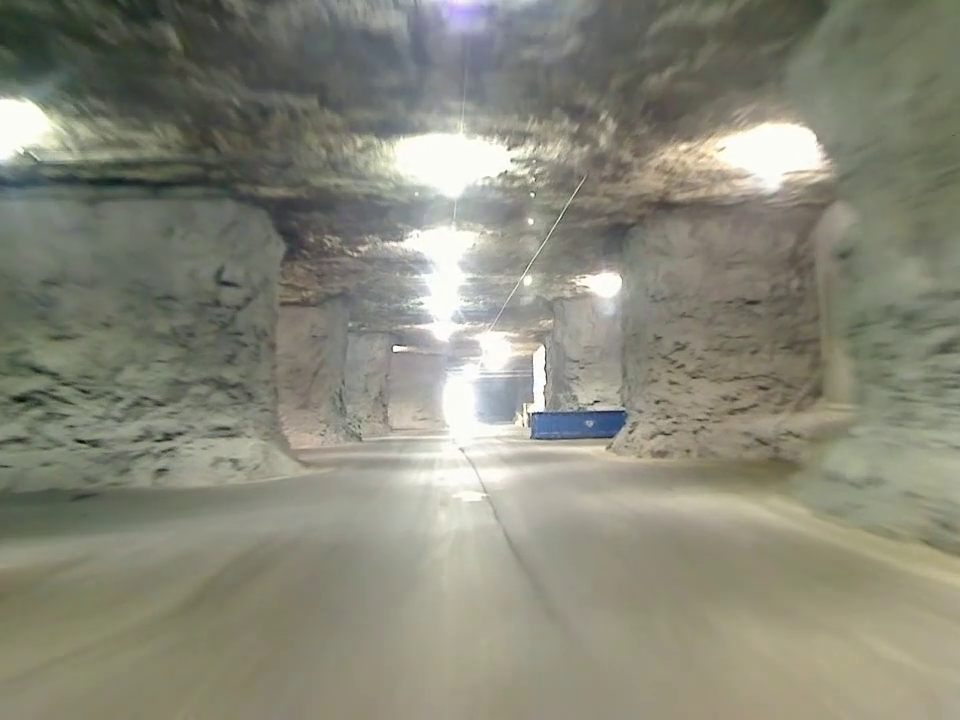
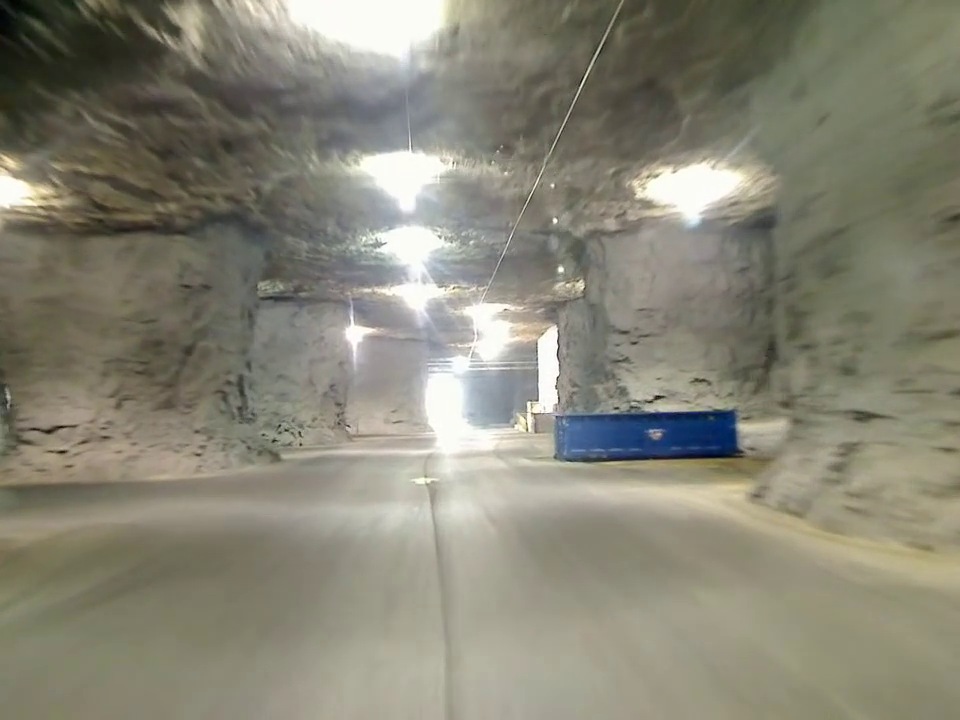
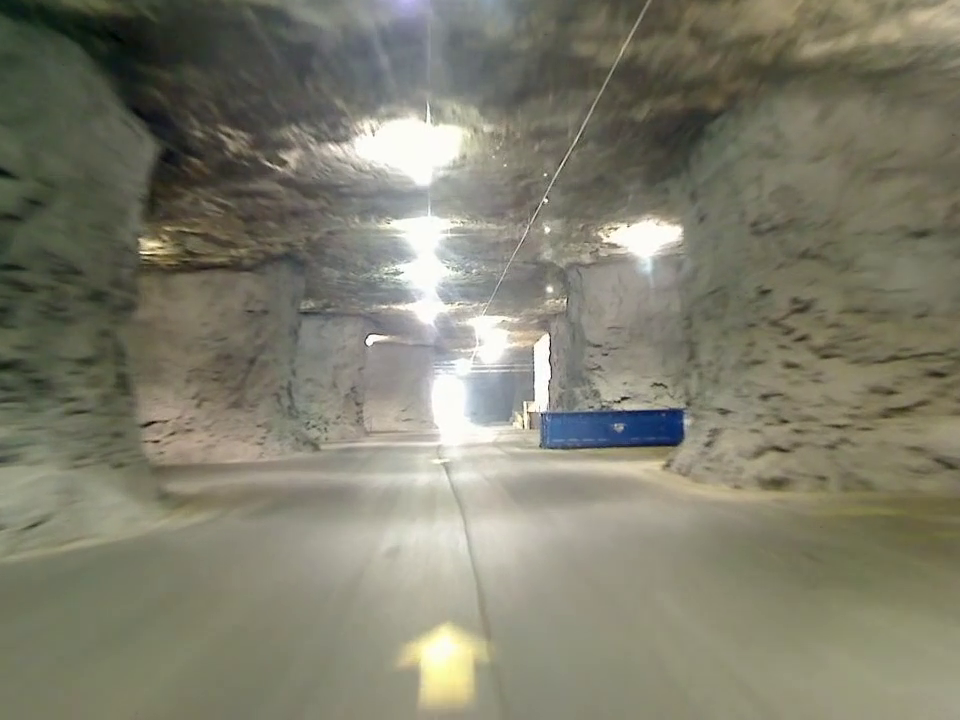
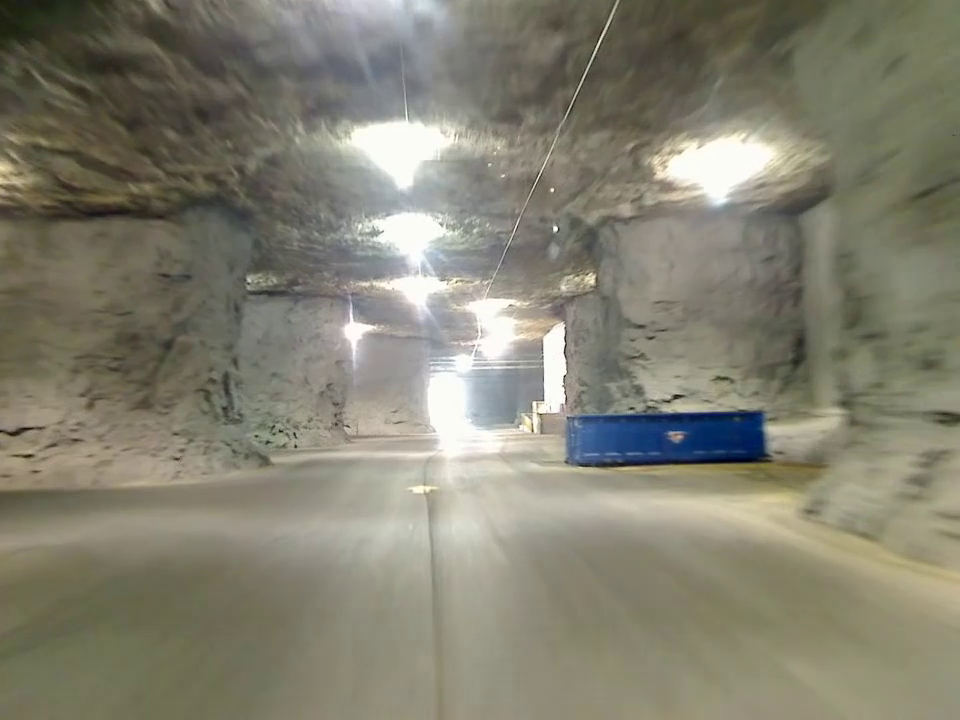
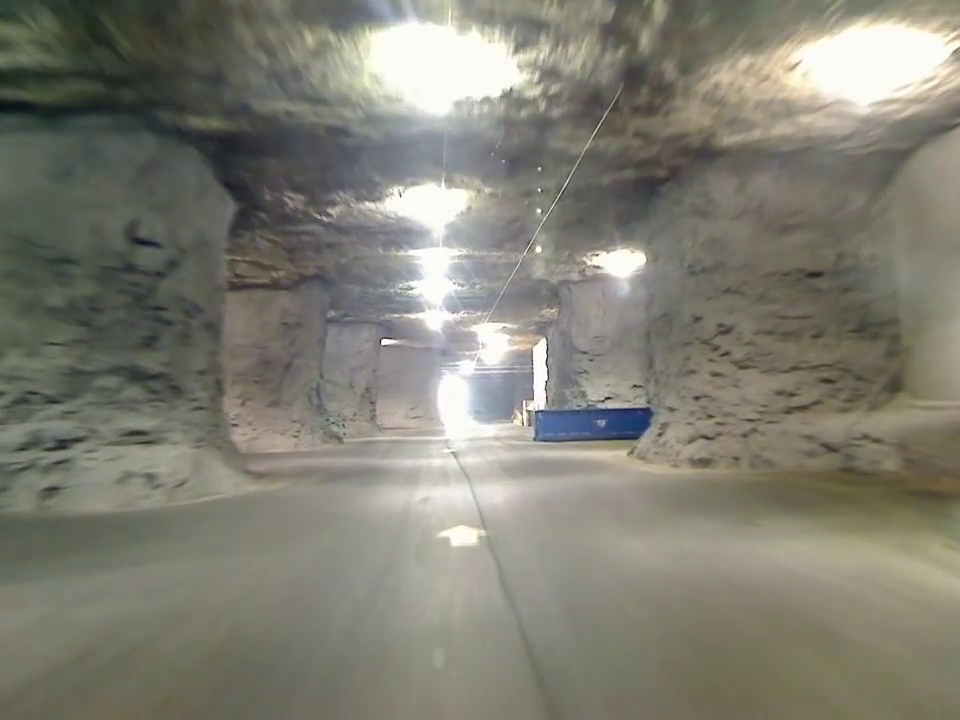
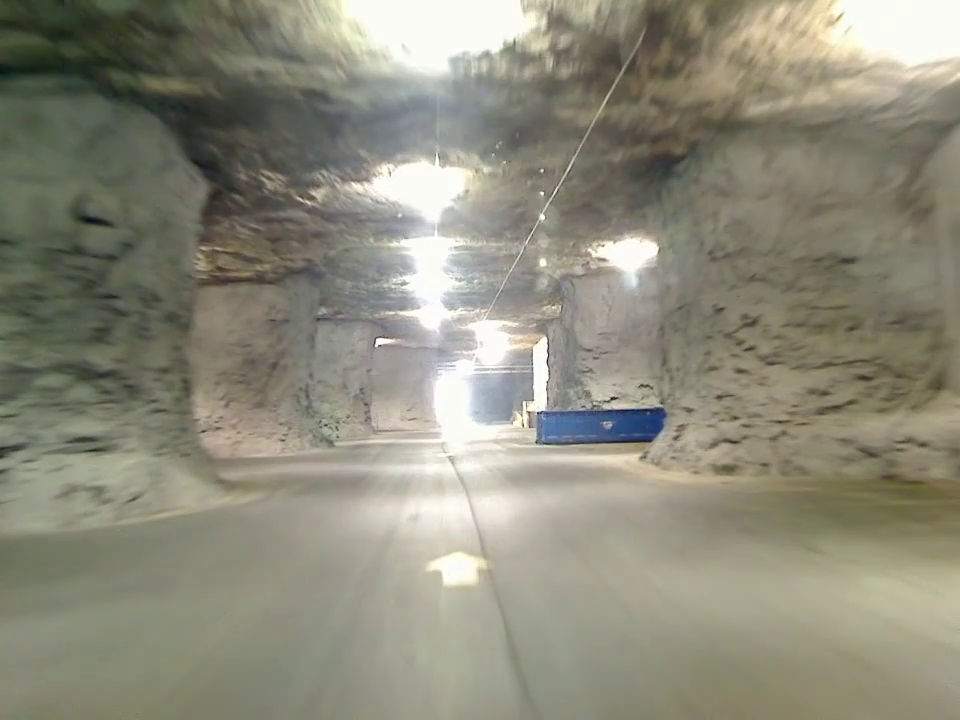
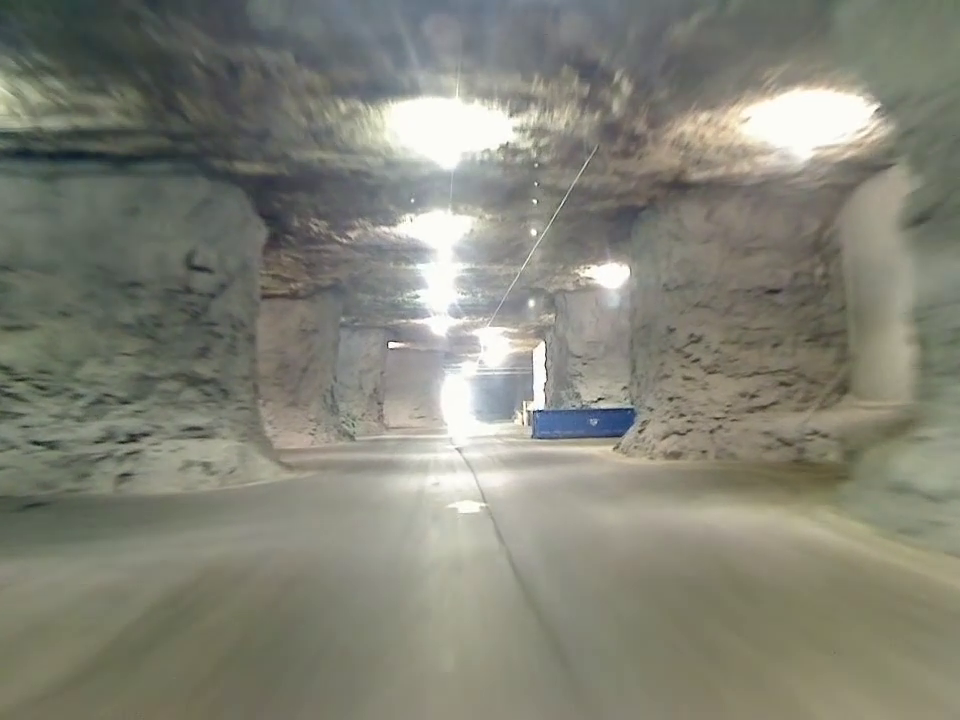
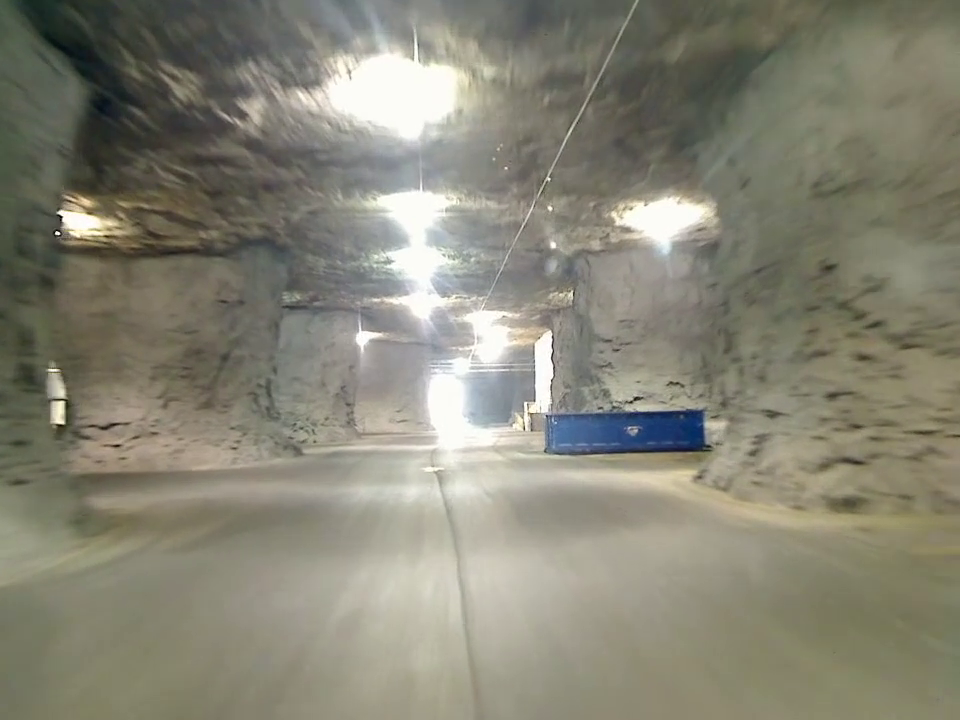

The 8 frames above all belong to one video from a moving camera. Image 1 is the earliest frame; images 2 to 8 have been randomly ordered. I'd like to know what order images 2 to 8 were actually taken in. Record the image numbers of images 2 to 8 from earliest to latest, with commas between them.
7, 5, 6, 3, 8, 2, 4
